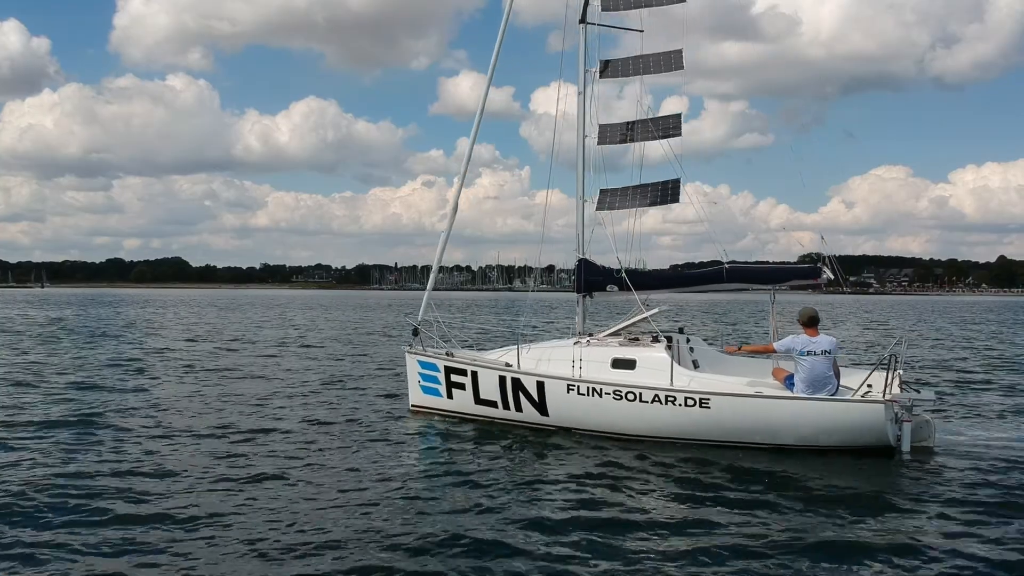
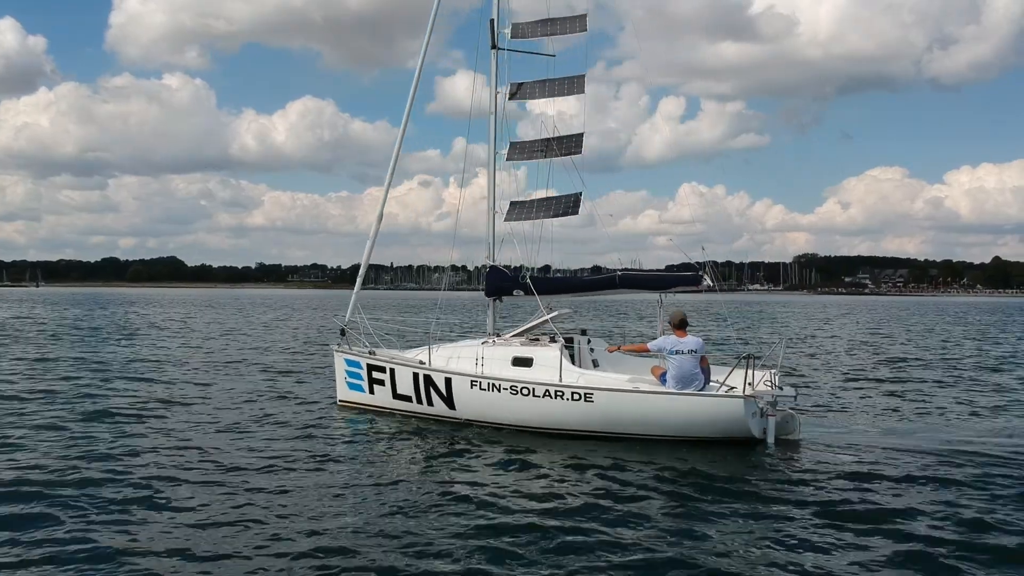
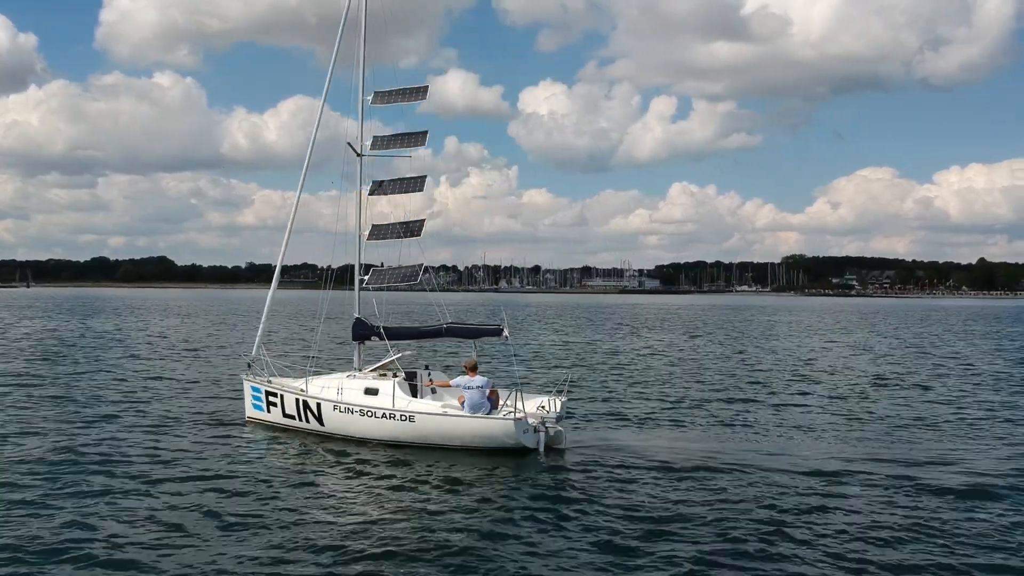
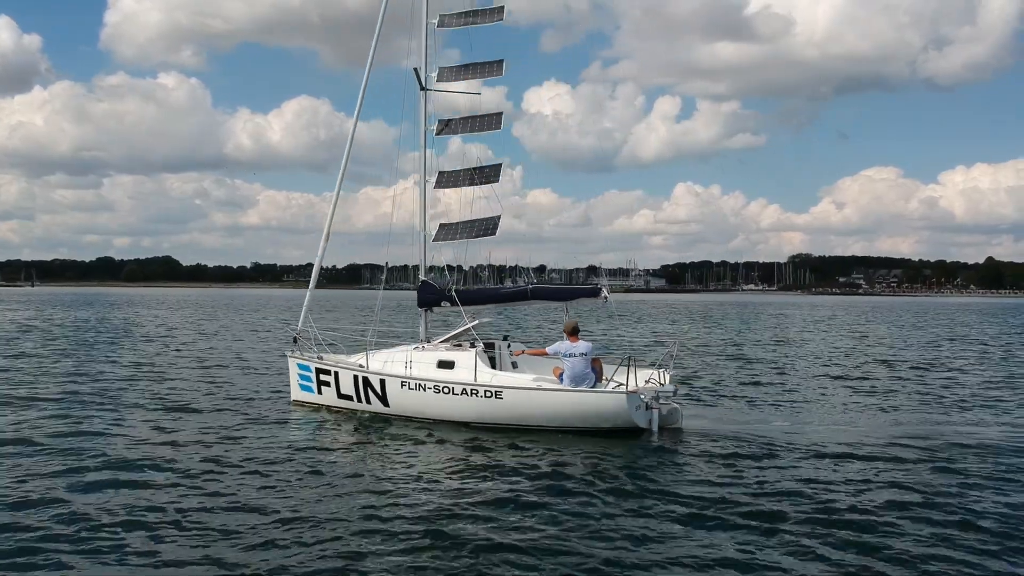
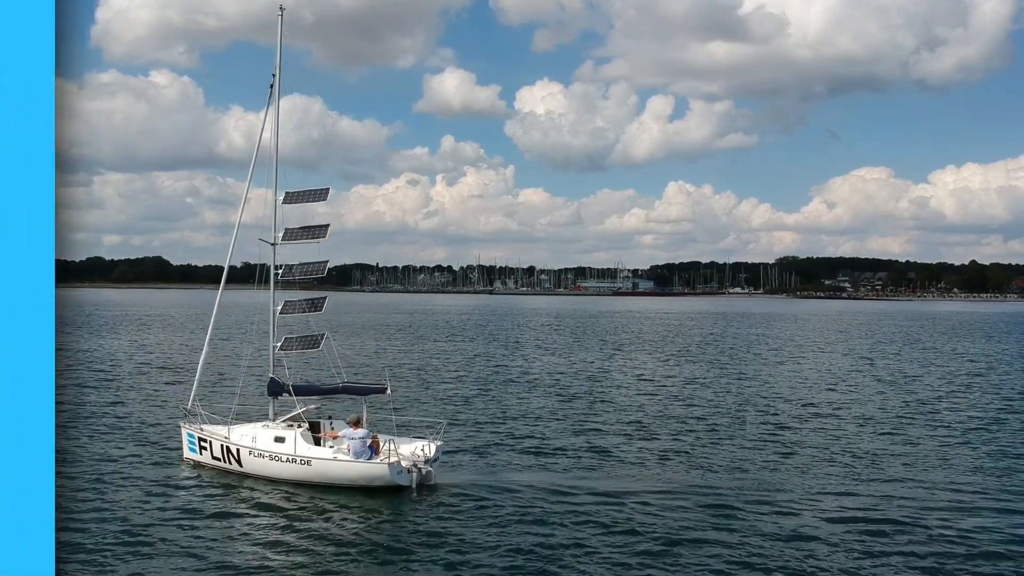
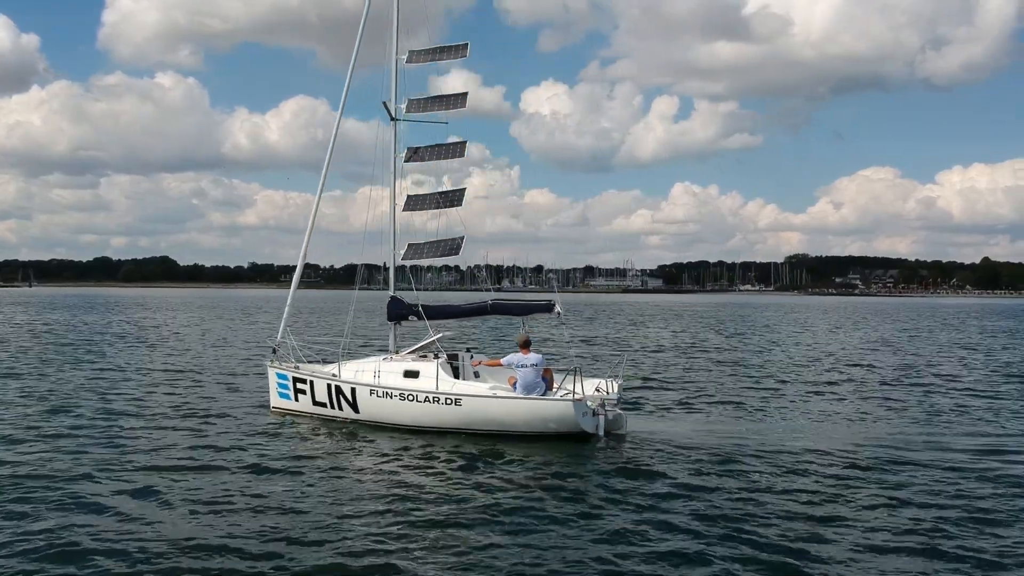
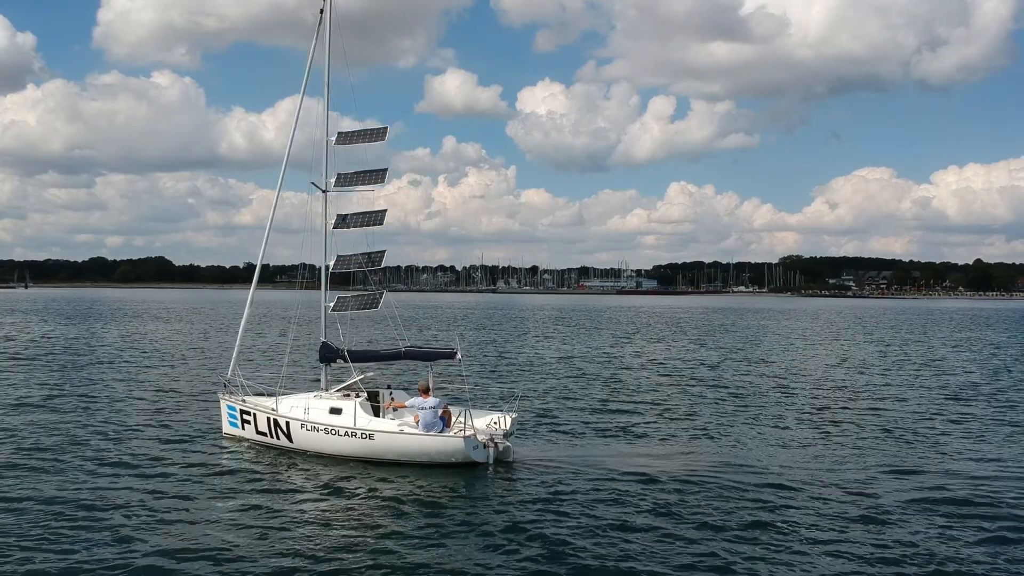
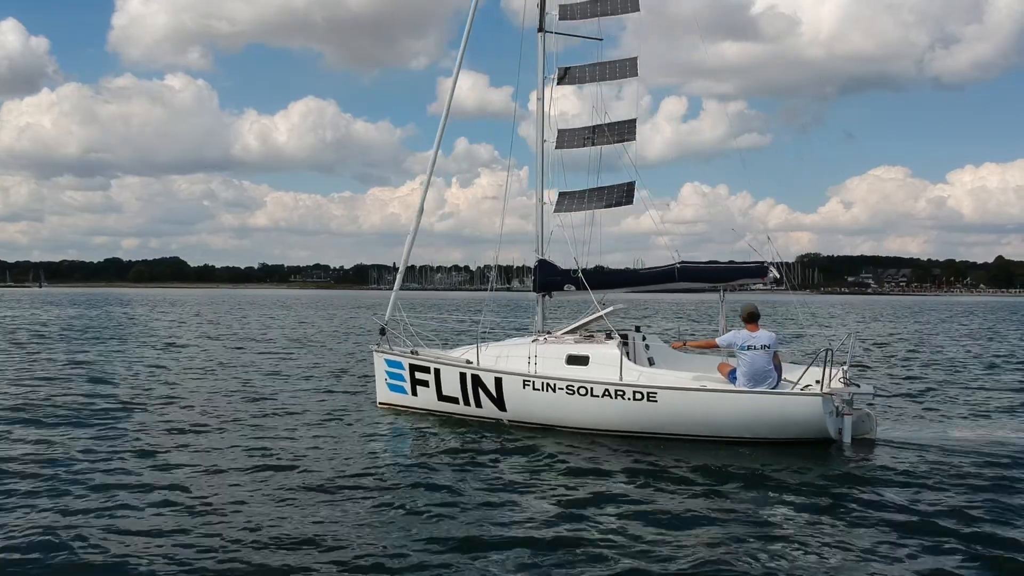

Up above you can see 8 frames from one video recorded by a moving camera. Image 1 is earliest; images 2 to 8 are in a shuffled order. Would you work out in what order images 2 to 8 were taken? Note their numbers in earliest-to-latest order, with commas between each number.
8, 2, 4, 6, 3, 7, 5
